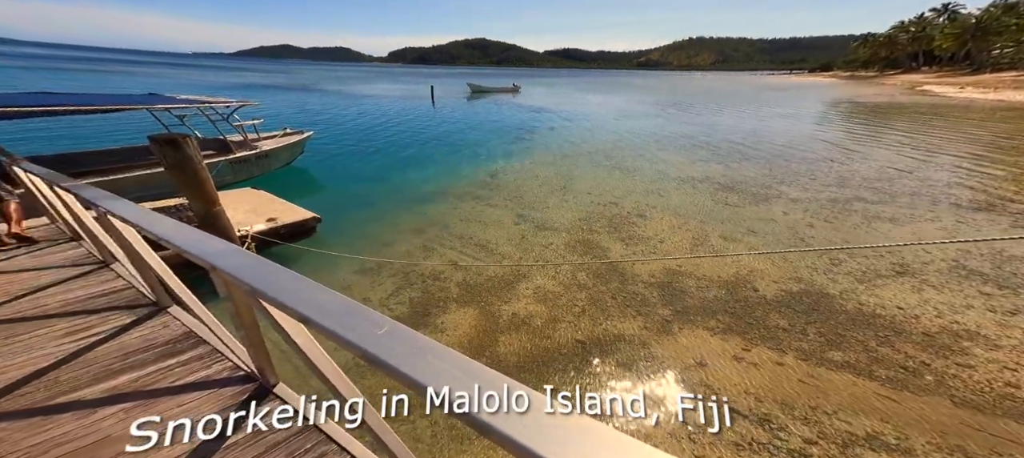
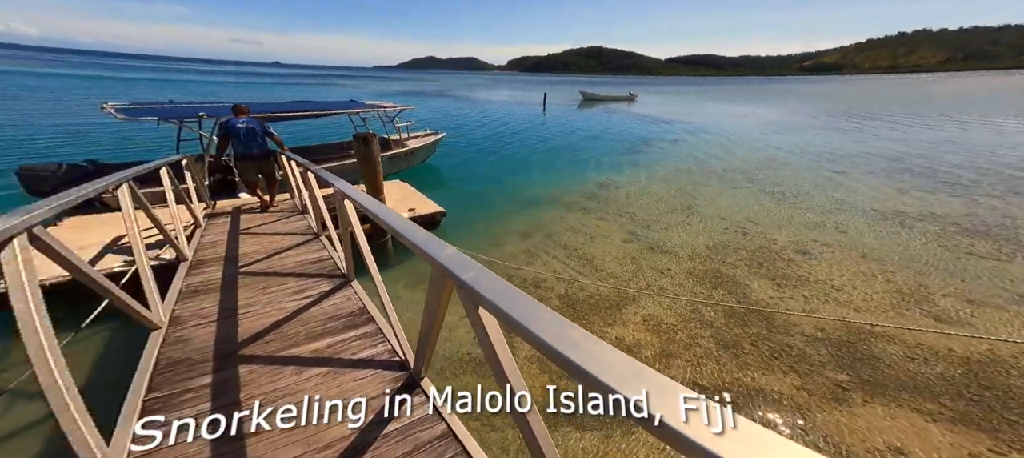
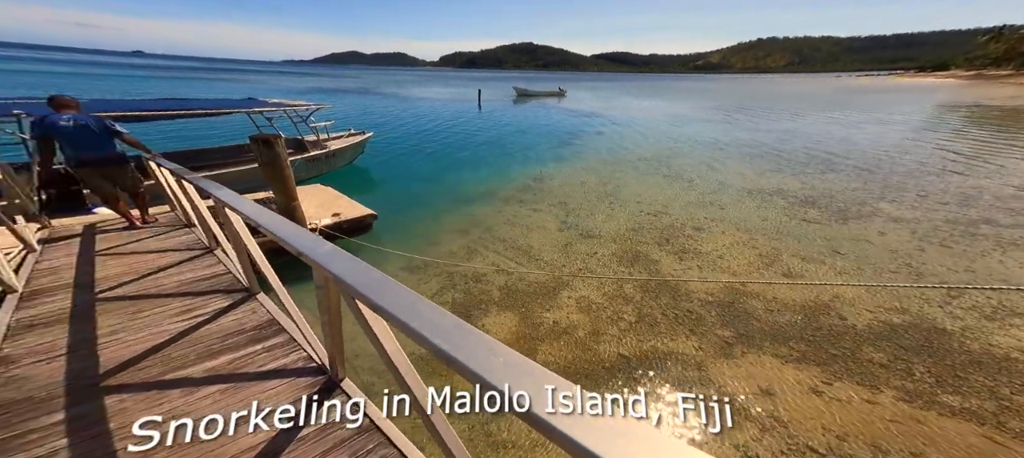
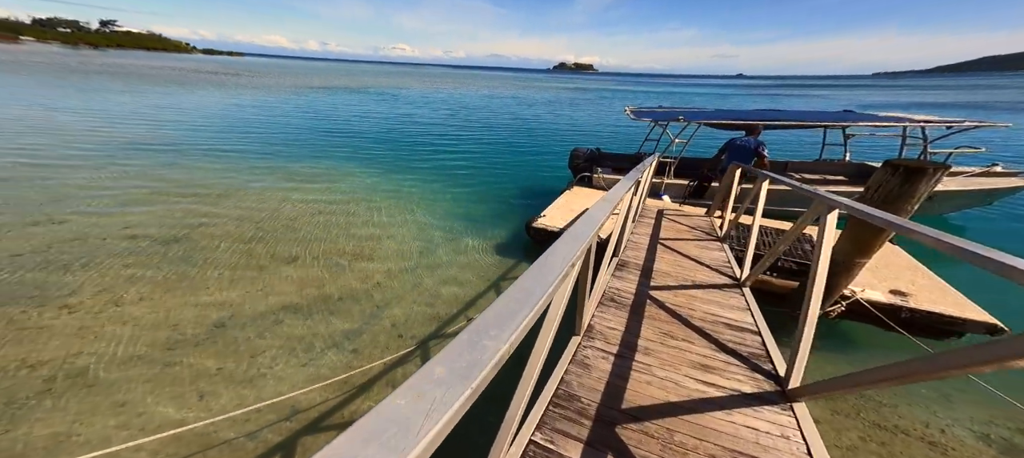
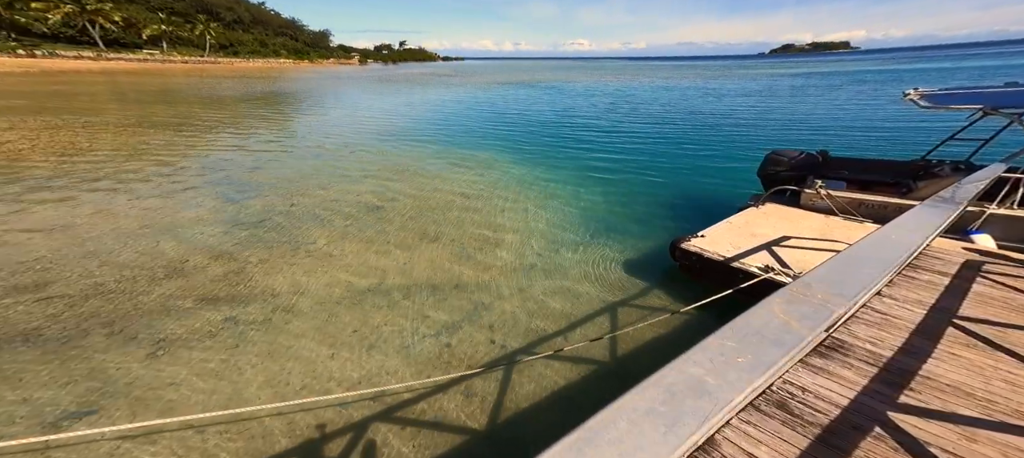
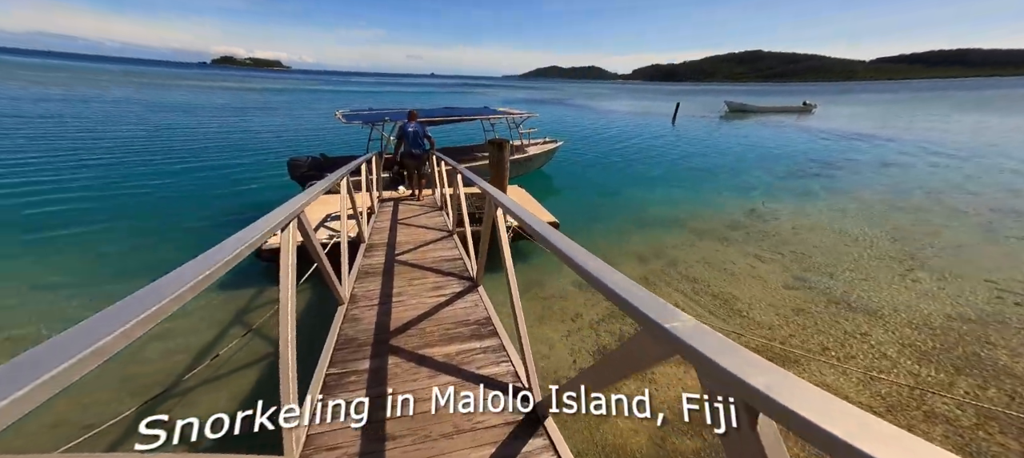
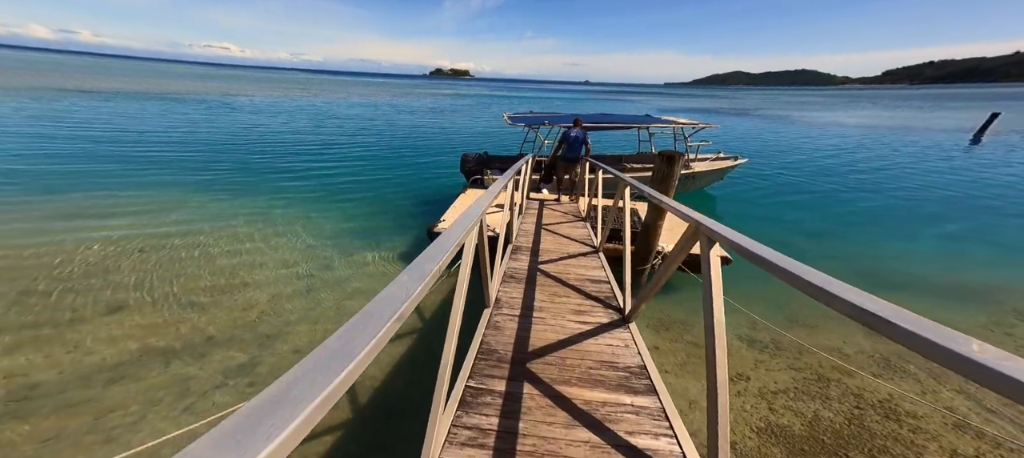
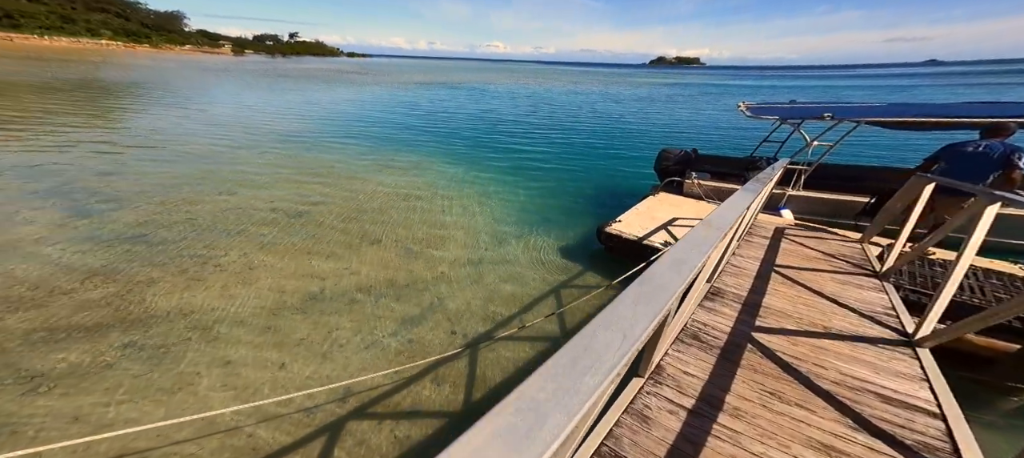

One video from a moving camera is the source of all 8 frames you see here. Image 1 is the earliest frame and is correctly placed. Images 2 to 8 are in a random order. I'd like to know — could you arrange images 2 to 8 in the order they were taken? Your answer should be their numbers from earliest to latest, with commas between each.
3, 2, 6, 7, 4, 8, 5
